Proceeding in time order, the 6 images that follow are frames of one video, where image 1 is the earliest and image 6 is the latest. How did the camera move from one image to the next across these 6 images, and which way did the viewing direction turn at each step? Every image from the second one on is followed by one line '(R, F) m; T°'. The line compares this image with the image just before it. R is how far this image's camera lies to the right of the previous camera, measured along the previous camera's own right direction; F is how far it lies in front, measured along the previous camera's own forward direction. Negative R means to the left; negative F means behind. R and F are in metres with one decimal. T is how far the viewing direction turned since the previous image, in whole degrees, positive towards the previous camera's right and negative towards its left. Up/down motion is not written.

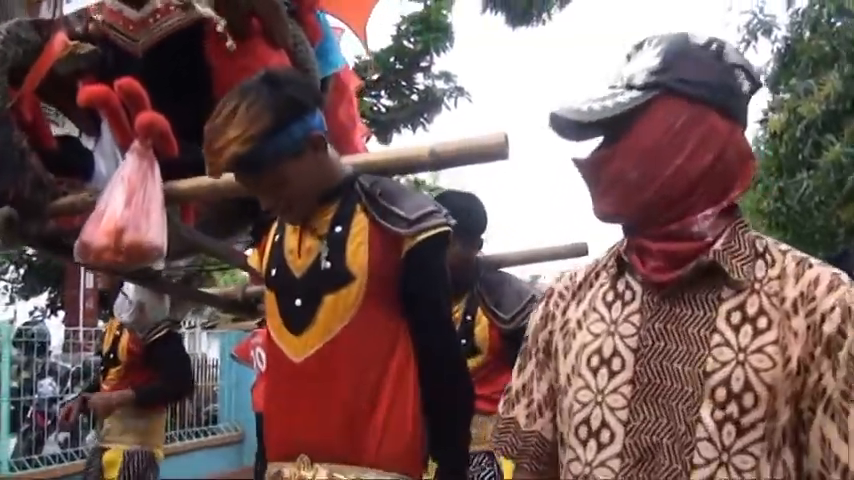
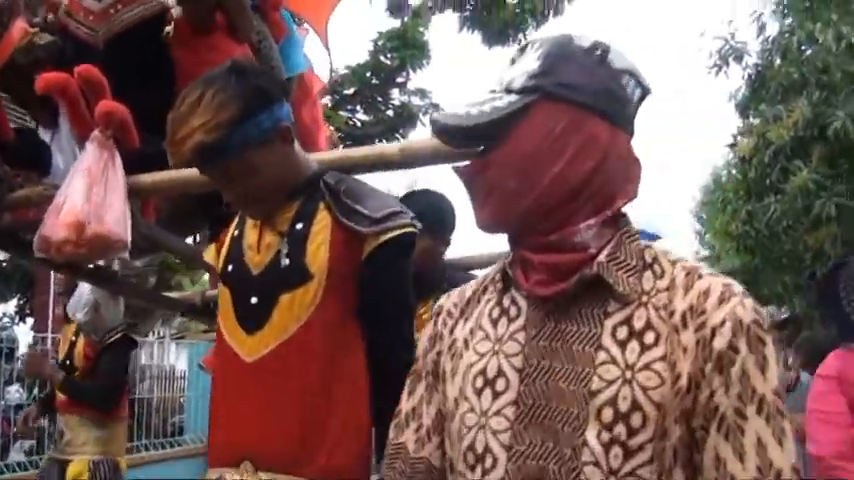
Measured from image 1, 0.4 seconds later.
(0.0, 0.0) m; +1°
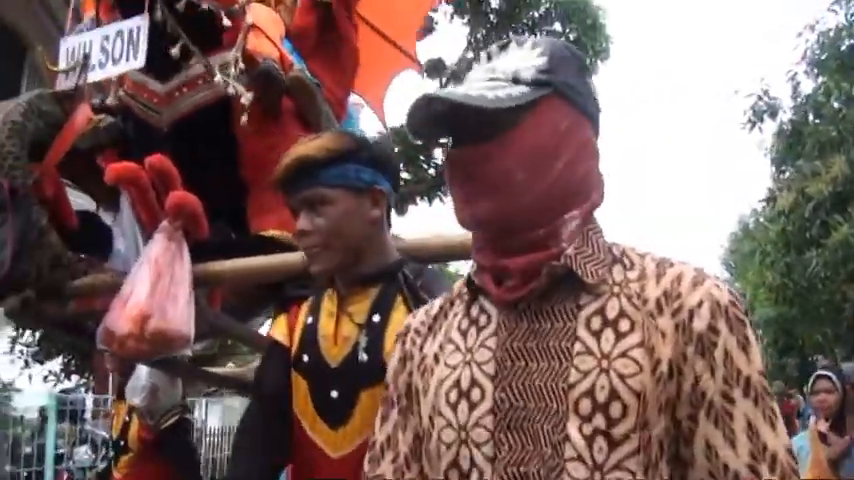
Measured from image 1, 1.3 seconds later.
(-0.1, 0.0) m; -1°
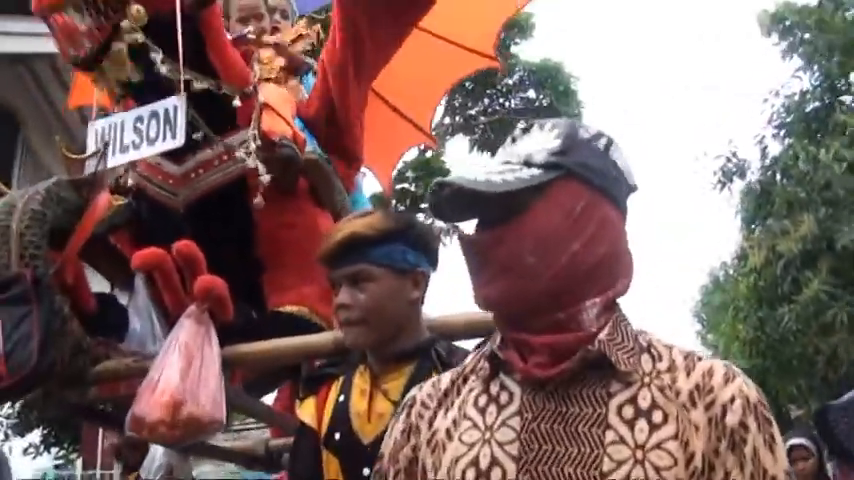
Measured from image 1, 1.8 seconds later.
(-0.2, -0.1) m; +2°
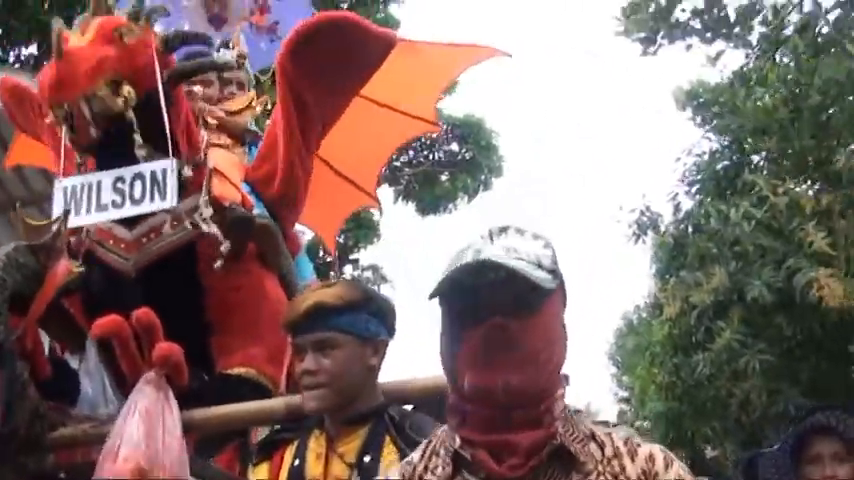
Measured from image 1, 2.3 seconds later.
(-0.1, -0.1) m; +5°
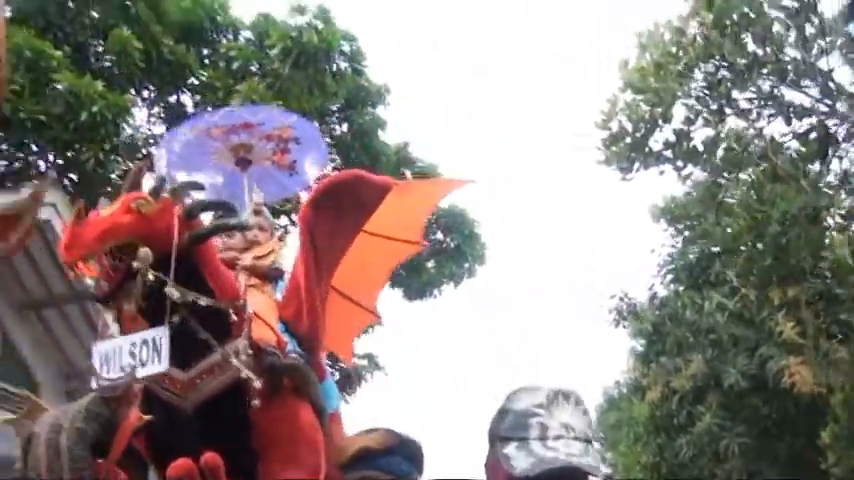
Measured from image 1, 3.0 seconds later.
(-0.2, -0.5) m; +1°
